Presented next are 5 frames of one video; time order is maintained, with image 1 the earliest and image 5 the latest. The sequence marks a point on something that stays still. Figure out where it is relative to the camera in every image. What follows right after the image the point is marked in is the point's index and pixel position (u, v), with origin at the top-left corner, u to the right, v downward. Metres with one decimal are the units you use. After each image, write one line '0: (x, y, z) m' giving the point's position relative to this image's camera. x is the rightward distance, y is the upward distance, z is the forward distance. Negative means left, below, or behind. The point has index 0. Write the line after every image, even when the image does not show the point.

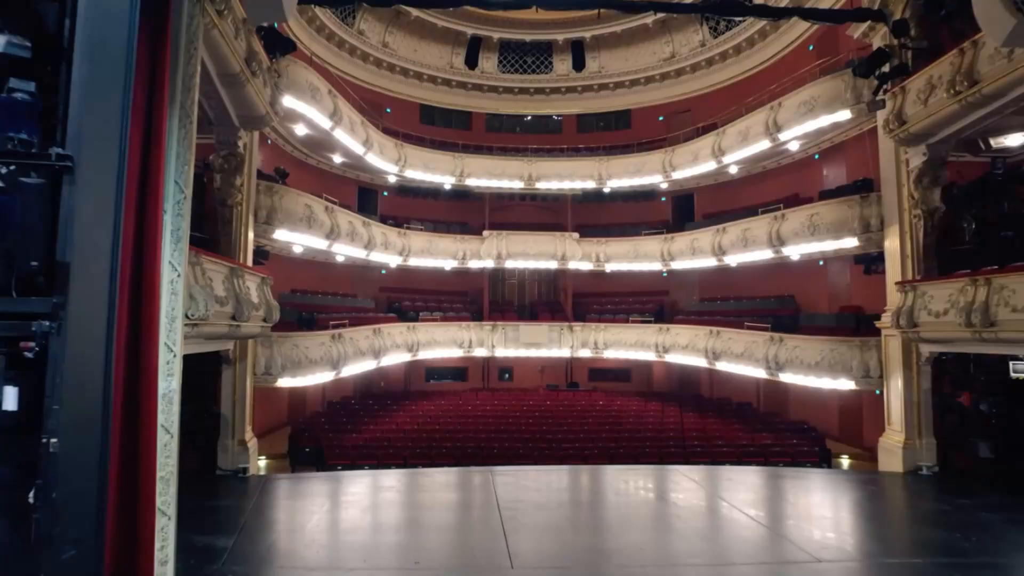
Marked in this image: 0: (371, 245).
0: (-2.8, +0.8, +11.9) m
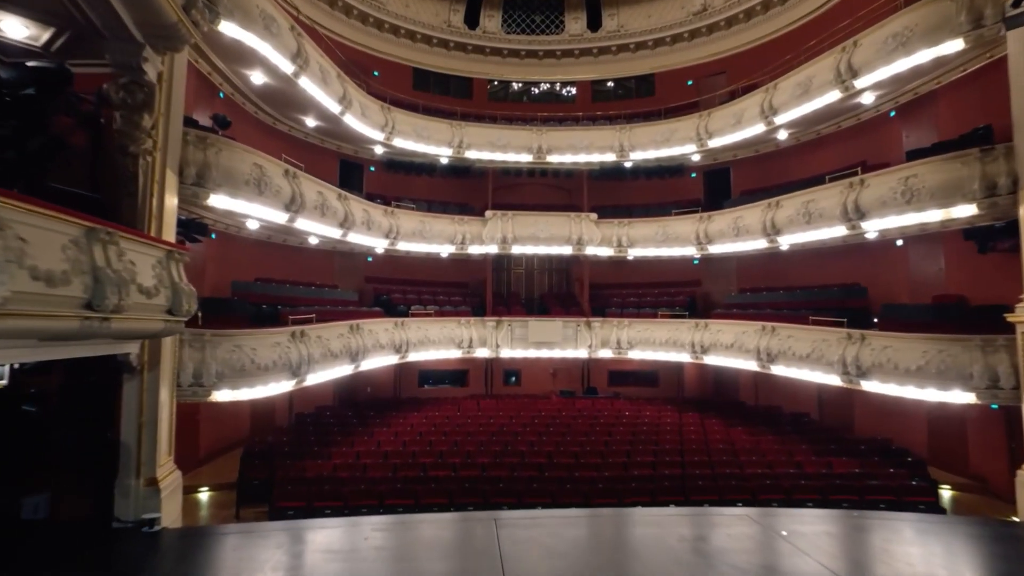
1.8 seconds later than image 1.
0: (-2.6, +1.0, +9.8) m
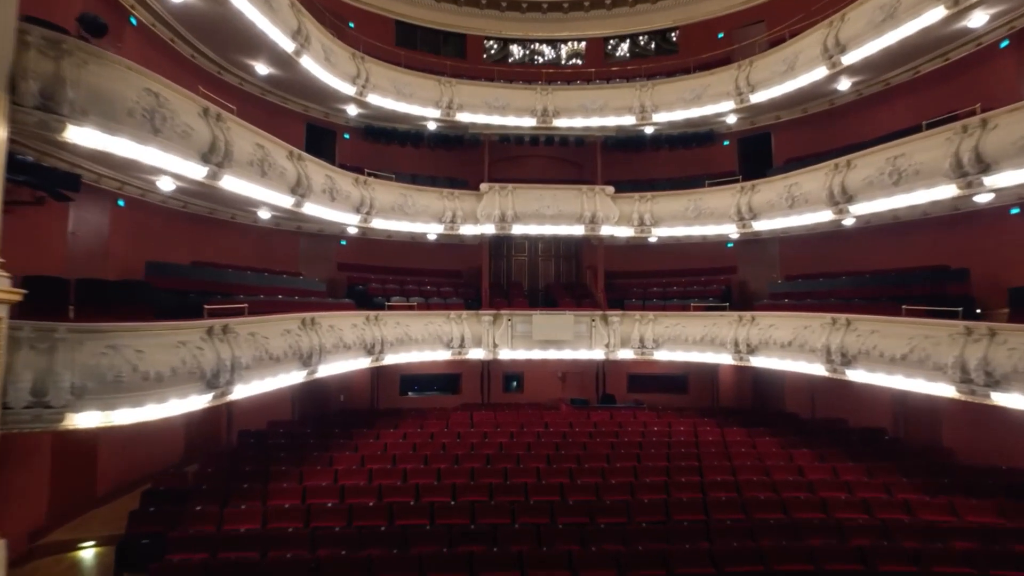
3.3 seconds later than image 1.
0: (-2.6, +1.2, +7.7) m
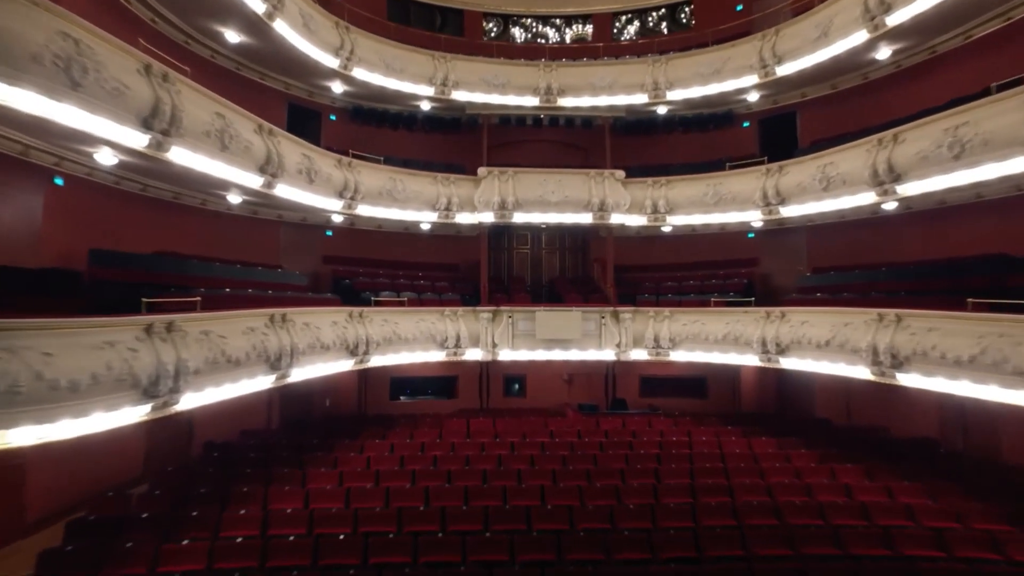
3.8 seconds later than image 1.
0: (-2.6, +1.3, +6.8) m
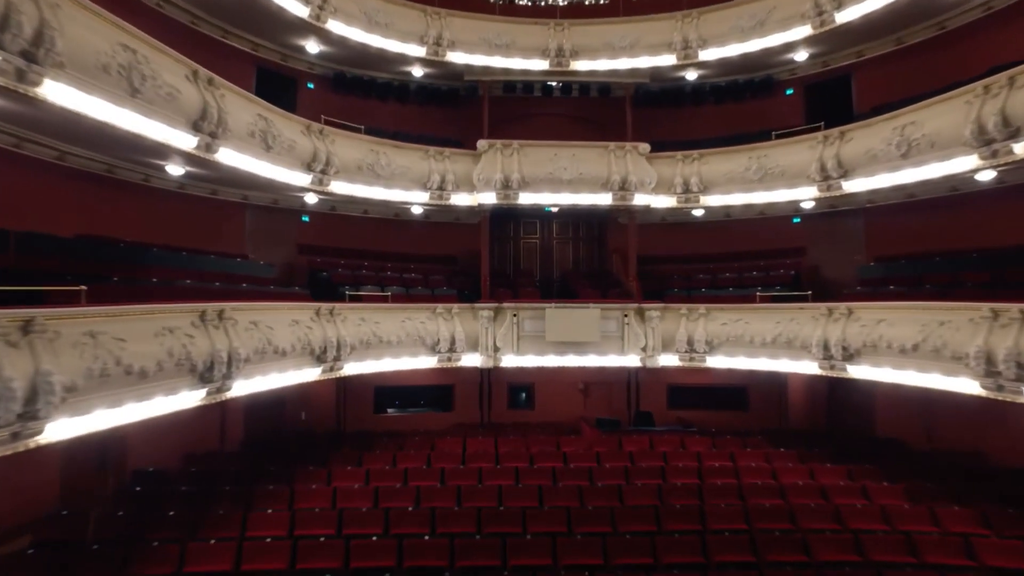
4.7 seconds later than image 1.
0: (-2.6, +1.4, +5.4) m
